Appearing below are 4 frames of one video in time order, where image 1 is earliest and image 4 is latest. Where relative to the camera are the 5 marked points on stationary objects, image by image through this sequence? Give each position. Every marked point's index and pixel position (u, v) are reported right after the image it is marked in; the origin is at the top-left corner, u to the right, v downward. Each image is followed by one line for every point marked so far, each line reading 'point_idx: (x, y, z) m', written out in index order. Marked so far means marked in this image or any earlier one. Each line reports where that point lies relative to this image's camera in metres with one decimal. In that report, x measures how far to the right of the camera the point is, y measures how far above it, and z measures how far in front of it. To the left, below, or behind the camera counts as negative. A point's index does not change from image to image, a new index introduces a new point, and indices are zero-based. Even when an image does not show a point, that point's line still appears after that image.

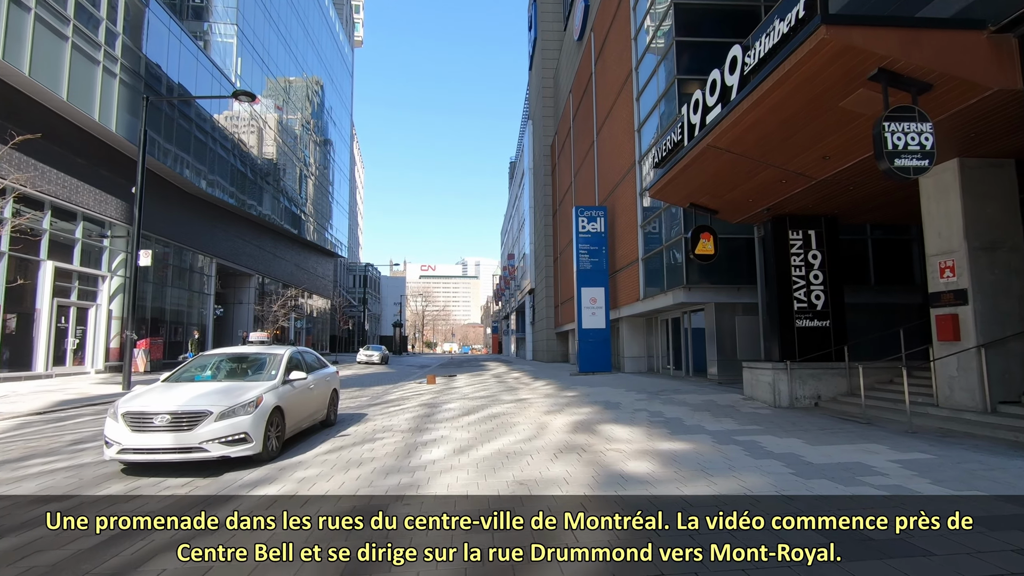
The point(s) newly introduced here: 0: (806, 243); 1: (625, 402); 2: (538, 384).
0: (+6.5, +1.0, +12.1) m
1: (+2.6, -2.6, +12.2) m
2: (+0.9, -3.2, +18.3) m
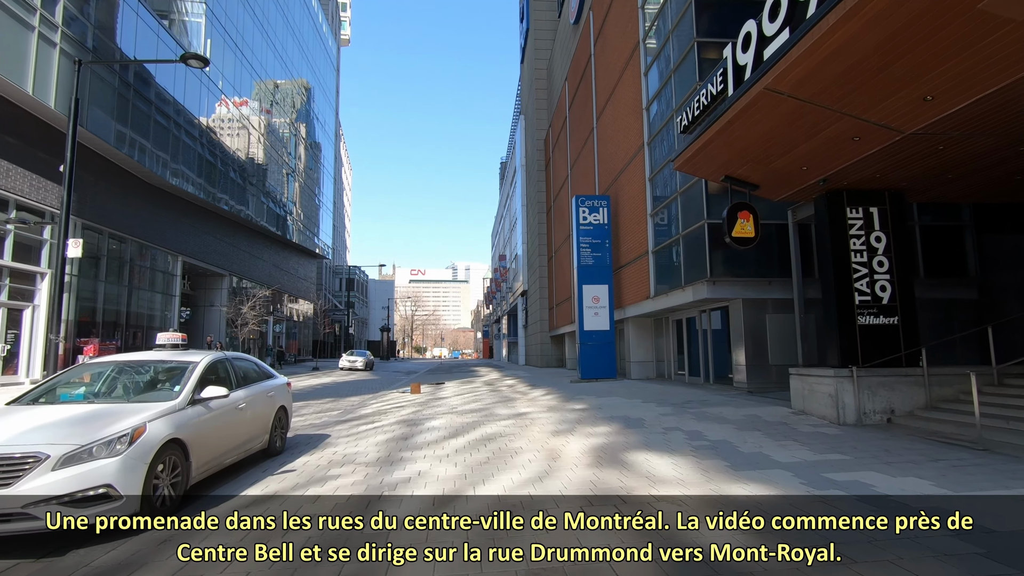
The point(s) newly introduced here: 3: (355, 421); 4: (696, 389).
0: (+6.5, +1.2, +9.9) m
1: (+2.5, -2.4, +9.9) m
2: (+0.7, -3.1, +16.1) m
3: (-3.4, -2.9, +11.8) m
4: (+4.9, -2.7, +14.5) m
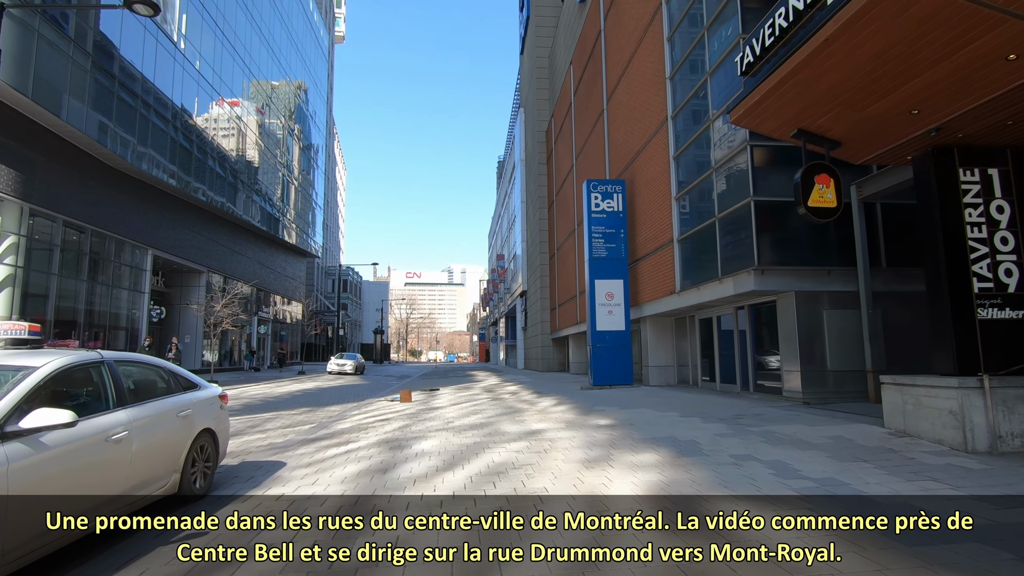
0: (+6.7, +1.4, +7.7) m
1: (+2.7, -2.2, +7.6) m
2: (+0.9, -2.9, +13.7) m
3: (-3.3, -2.7, +9.5) m
4: (+5.1, -2.5, +12.2) m
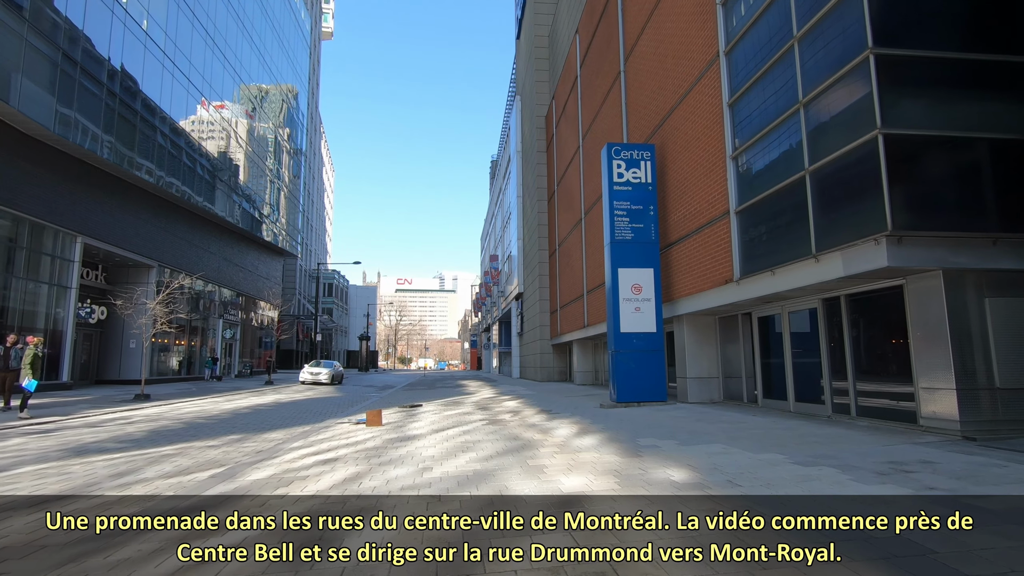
0: (+6.9, +1.8, +3.9) m
1: (+2.9, -1.8, +3.7) m
2: (+1.0, -2.6, +9.8) m
3: (-3.1, -2.3, +5.5) m
4: (+5.2, -2.2, +8.4) m
